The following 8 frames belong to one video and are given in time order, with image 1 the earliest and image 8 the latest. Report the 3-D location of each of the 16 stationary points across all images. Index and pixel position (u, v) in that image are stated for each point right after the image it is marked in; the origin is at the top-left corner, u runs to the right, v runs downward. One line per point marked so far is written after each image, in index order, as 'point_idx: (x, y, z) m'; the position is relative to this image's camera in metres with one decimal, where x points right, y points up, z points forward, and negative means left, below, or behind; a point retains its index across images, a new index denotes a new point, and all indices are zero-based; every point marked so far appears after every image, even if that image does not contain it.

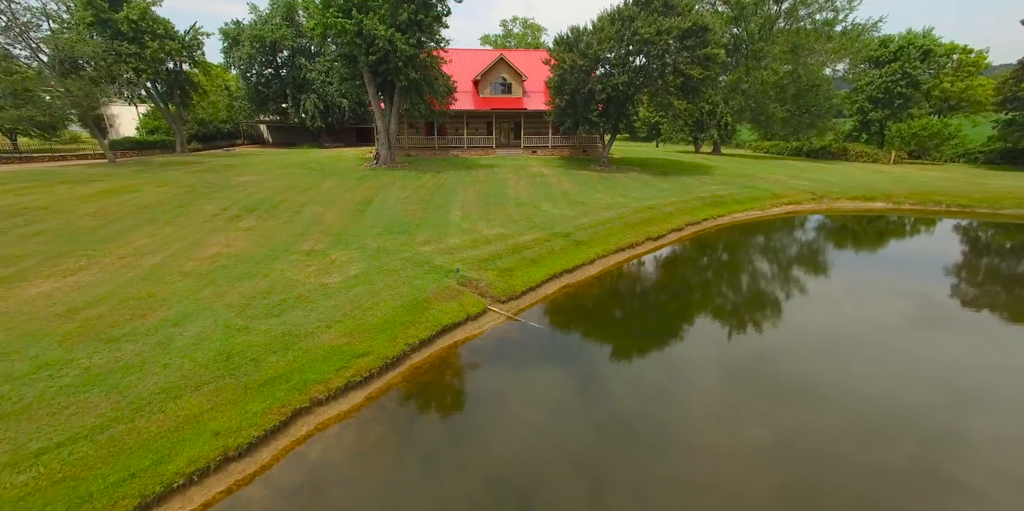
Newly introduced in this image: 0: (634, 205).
0: (+5.5, +2.3, +19.1) m
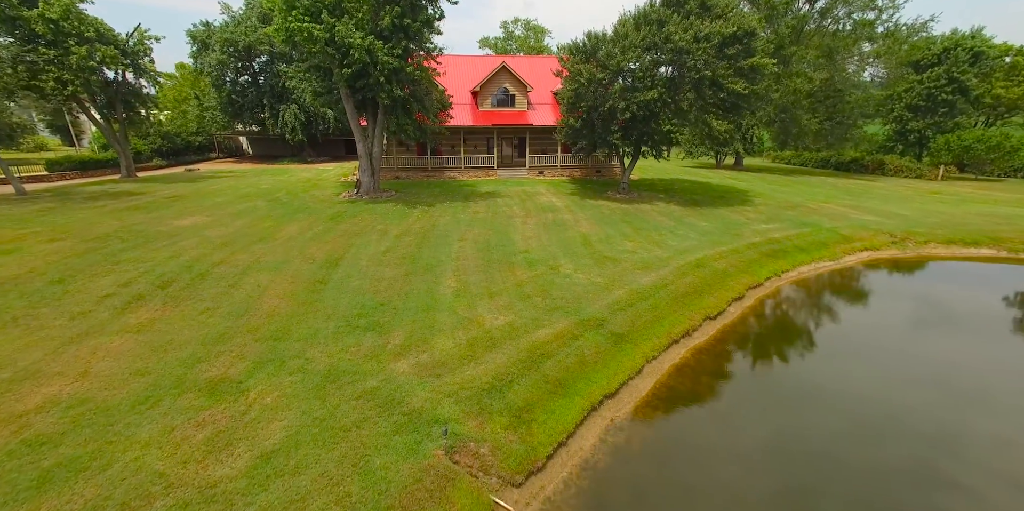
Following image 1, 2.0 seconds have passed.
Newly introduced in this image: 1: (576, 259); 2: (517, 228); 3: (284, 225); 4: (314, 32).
0: (+5.8, -0.2, +14.8) m
1: (+2.2, -0.2, +14.7) m
2: (+0.2, +1.1, +18.6) m
3: (-9.5, +1.3, +17.4) m
4: (-8.6, +9.6, +18.2) m
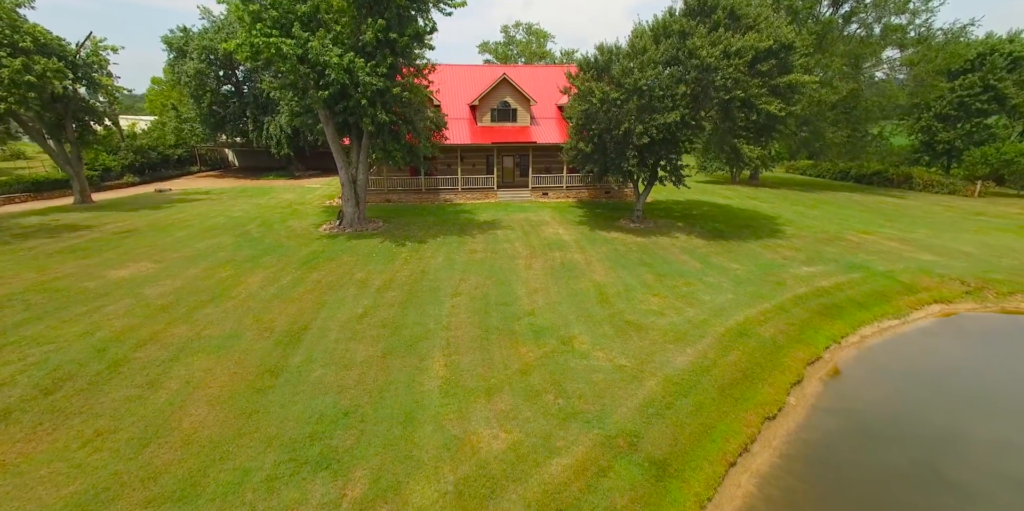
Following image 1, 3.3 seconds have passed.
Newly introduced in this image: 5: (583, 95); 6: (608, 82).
0: (+5.9, -2.1, +12.2) m
1: (+2.3, -2.1, +12.1) m
2: (+0.3, -0.8, +15.9) m
3: (-9.4, -0.6, +14.7) m
4: (-8.5, +7.7, +15.5) m
5: (+3.4, +7.5, +19.8) m
6: (+4.4, +8.0, +19.5) m
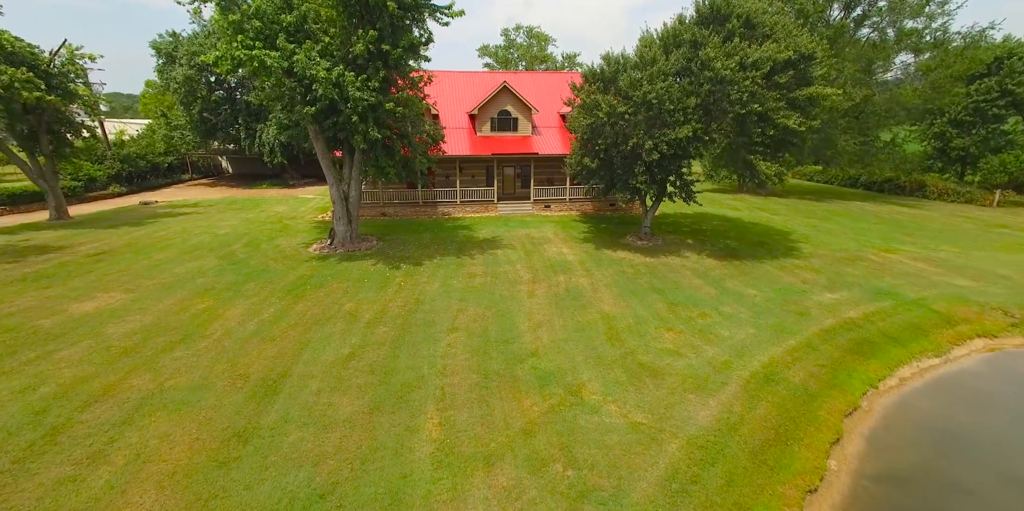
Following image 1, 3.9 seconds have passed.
0: (+6.0, -3.0, +11.0) m
1: (+2.3, -3.1, +10.9) m
2: (+0.4, -1.8, +14.8) m
3: (-9.4, -1.6, +13.6) m
4: (-8.5, +6.7, +14.4) m
5: (+3.4, +6.5, +18.6) m
6: (+4.5, +7.0, +18.3) m
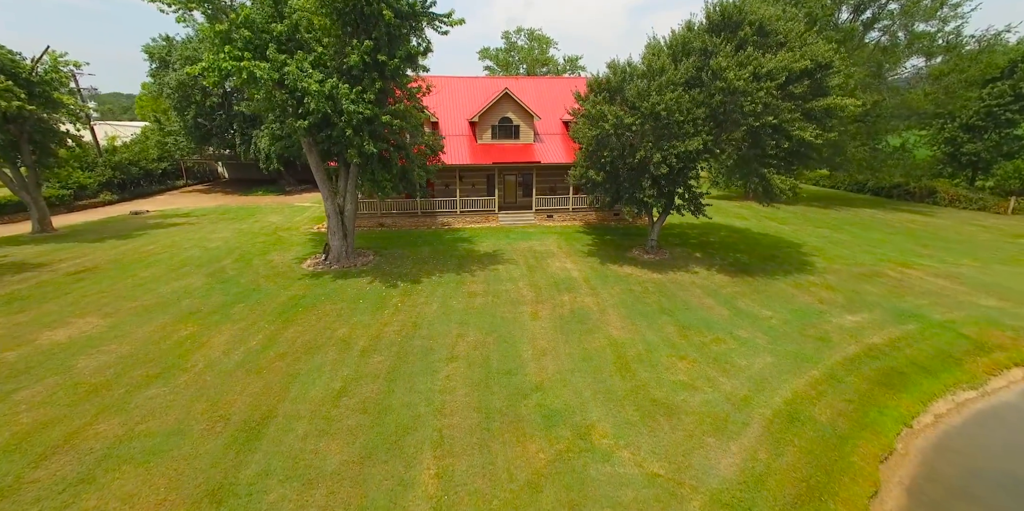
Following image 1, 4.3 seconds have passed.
0: (+6.1, -3.7, +10.2) m
1: (+2.4, -3.8, +10.1) m
2: (+0.4, -2.5, +13.9) m
3: (-9.3, -2.3, +12.8) m
4: (-8.4, +6.0, +13.6) m
5: (+3.5, +5.8, +17.8) m
6: (+4.5, +6.3, +17.5) m
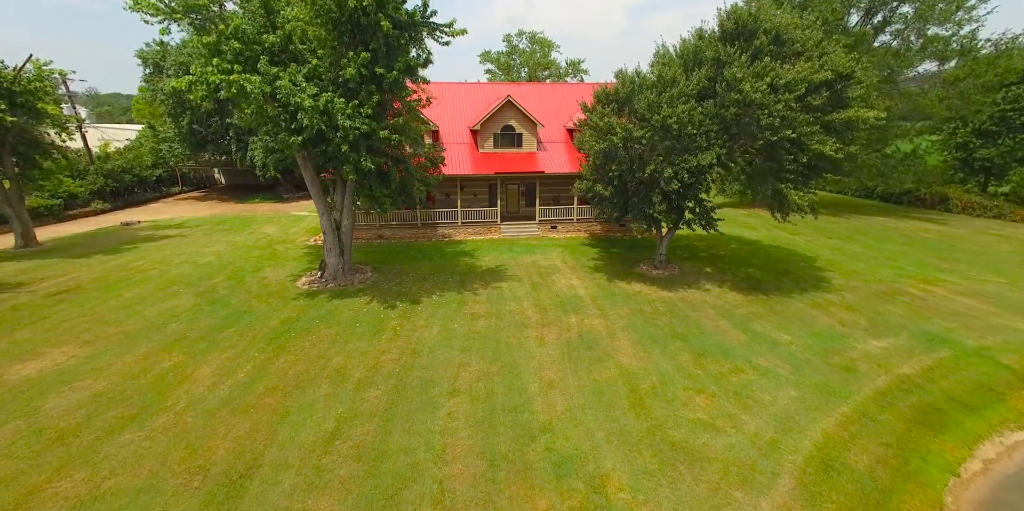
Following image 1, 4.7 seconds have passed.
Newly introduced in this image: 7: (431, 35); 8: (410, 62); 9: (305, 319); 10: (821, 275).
0: (+6.2, -4.4, +9.4) m
1: (+2.6, -4.5, +9.3) m
2: (+0.6, -3.2, +13.1) m
3: (-9.1, -3.1, +12.0) m
4: (-8.2, +5.3, +12.8) m
5: (+3.7, +5.1, +17.0) m
6: (+4.7, +5.6, +16.7) m
7: (-2.9, +7.9, +14.9) m
8: (-3.6, +6.8, +14.5) m
9: (-7.4, -2.3, +15.0) m
10: (+14.5, -0.9, +19.6) m
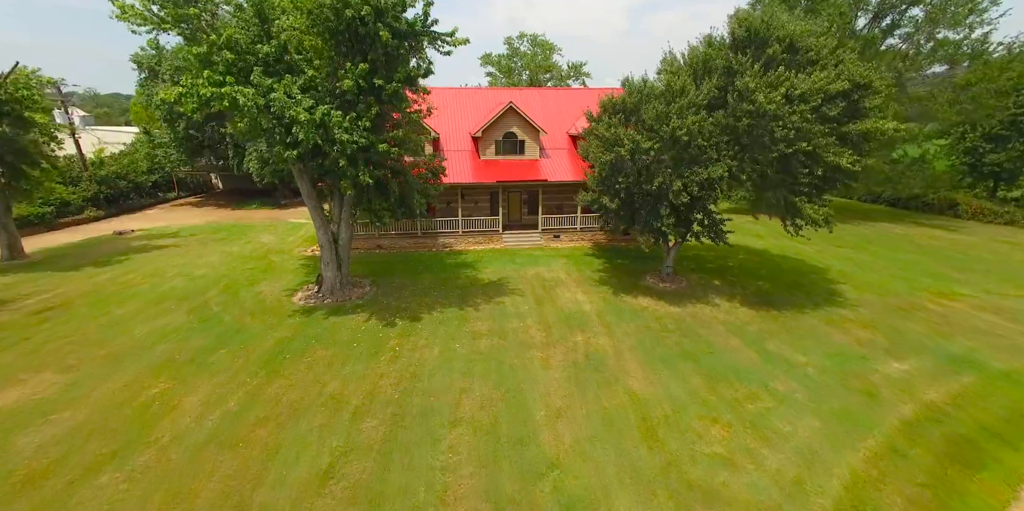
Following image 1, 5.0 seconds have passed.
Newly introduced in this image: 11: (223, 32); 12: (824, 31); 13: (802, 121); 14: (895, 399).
0: (+6.3, -5.0, +8.7) m
1: (+2.7, -5.1, +8.7) m
2: (+0.7, -3.8, +12.5) m
3: (-9.0, -3.7, +11.4) m
4: (-8.1, +4.7, +12.2) m
5: (+3.8, +4.5, +16.4) m
6: (+4.8, +5.0, +16.1) m
7: (-2.8, +7.3, +14.3) m
8: (-3.4, +6.2, +13.9) m
9: (-7.3, -2.8, +14.4) m
10: (+14.7, -1.5, +19.0) m
11: (-8.8, +6.8, +12.7) m
12: (+12.4, +9.0, +16.6) m
13: (+9.9, +4.7, +14.2) m
14: (+10.5, -4.0, +11.5) m
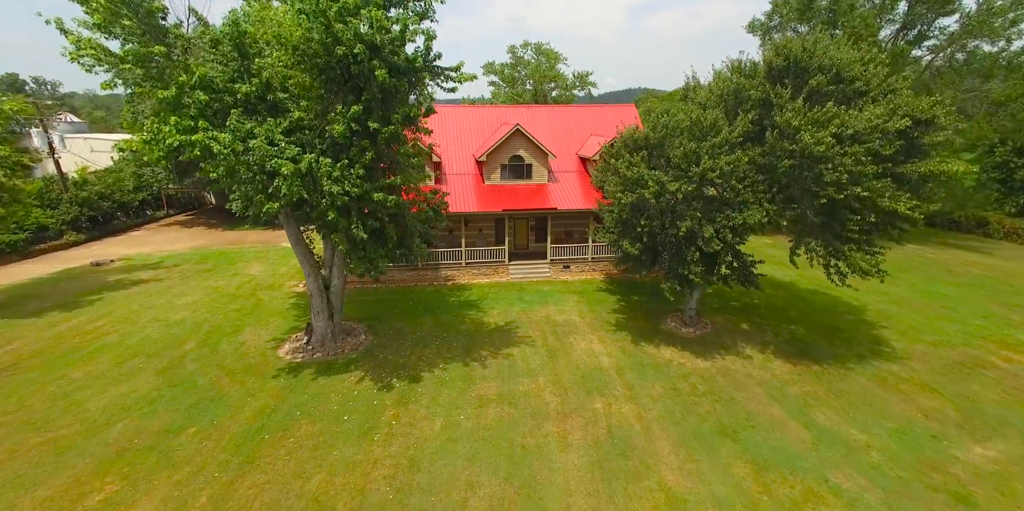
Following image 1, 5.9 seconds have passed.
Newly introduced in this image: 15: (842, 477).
0: (+6.7, -6.8, +7.0) m
1: (+3.1, -6.9, +6.9) m
2: (+1.1, -5.6, +10.8) m
3: (-8.6, -5.5, +9.6) m
4: (-7.8, +2.9, +10.4) m
5: (+4.1, +2.7, +14.6) m
6: (+5.2, +3.2, +14.3) m
7: (-2.5, +5.5, +12.6) m
8: (-3.1, +4.4, +12.2) m
9: (-6.9, -4.6, +12.7) m
10: (+15.0, -3.2, +17.2) m
11: (-8.5, +5.0, +11.0) m
12: (+12.8, +7.2, +14.8) m
13: (+10.2, +2.9, +12.4) m
14: (+10.9, -5.8, +9.8) m
15: (+8.3, -5.5, +10.6) m
